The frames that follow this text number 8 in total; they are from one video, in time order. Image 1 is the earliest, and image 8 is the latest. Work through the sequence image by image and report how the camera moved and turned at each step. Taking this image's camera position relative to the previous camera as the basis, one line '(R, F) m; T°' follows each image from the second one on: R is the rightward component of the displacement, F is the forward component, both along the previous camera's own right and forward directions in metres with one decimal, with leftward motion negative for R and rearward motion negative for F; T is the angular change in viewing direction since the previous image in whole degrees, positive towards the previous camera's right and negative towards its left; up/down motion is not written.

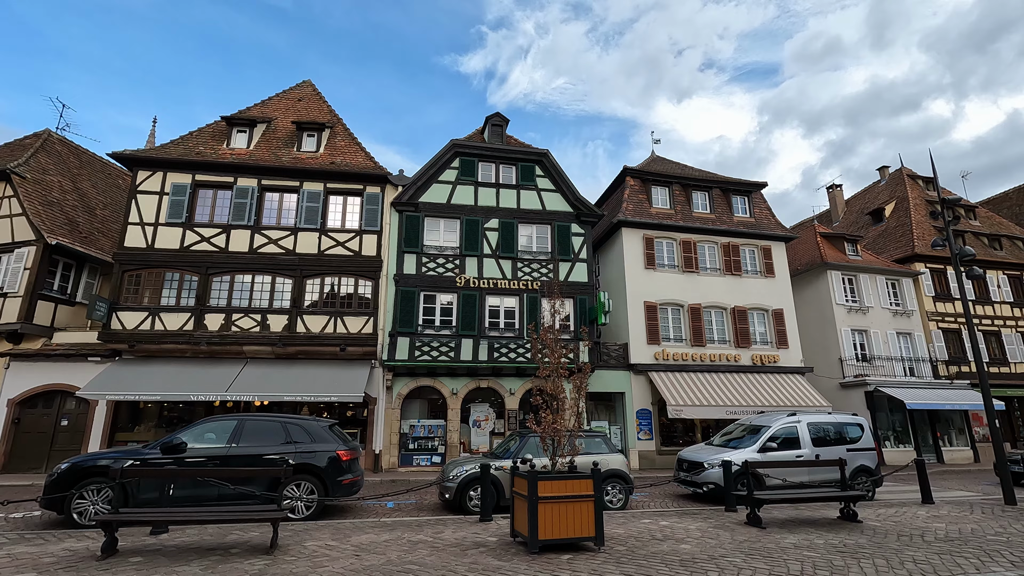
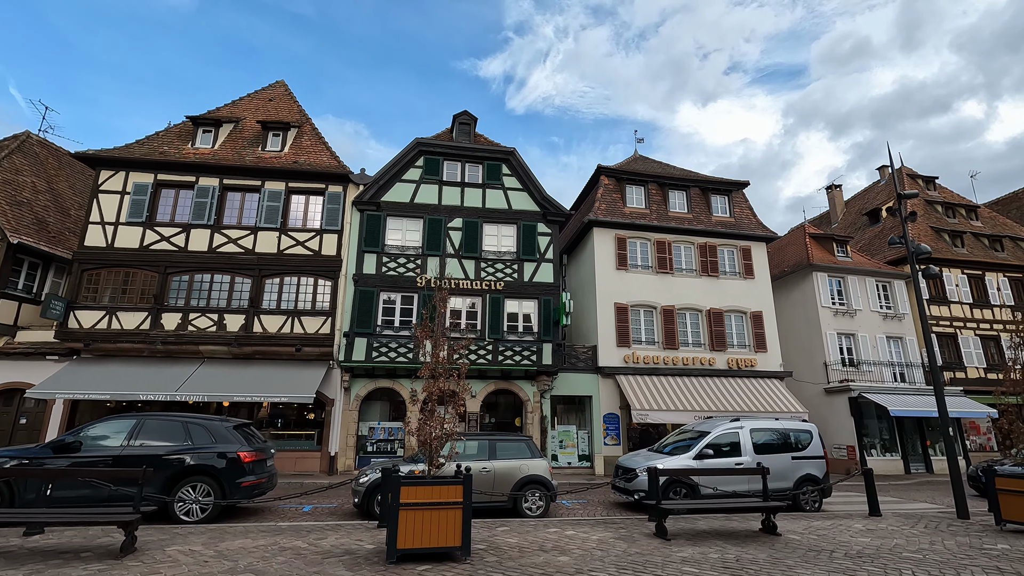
(+1.8, +0.4) m; -2°
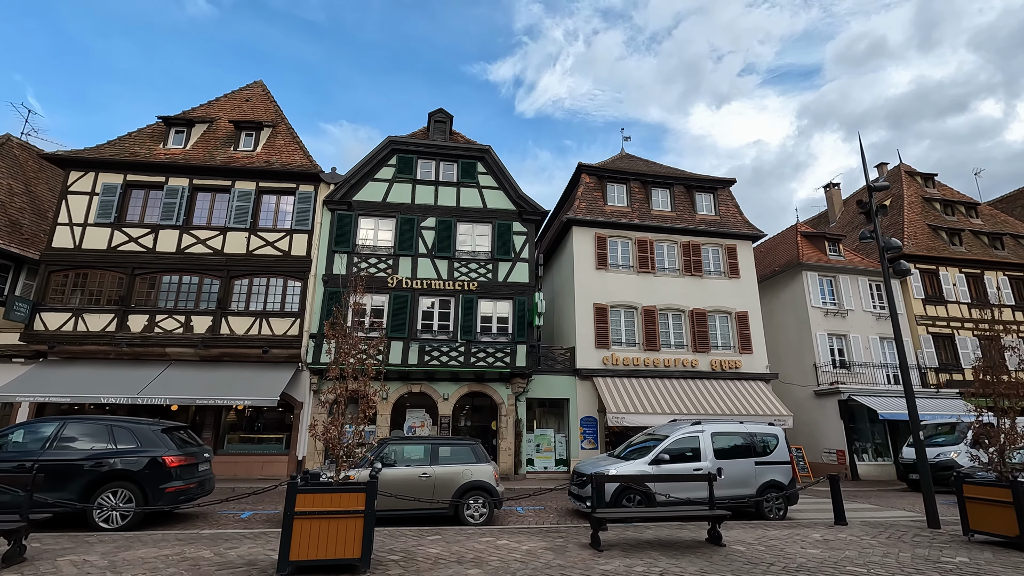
(+1.2, +0.4) m; -1°
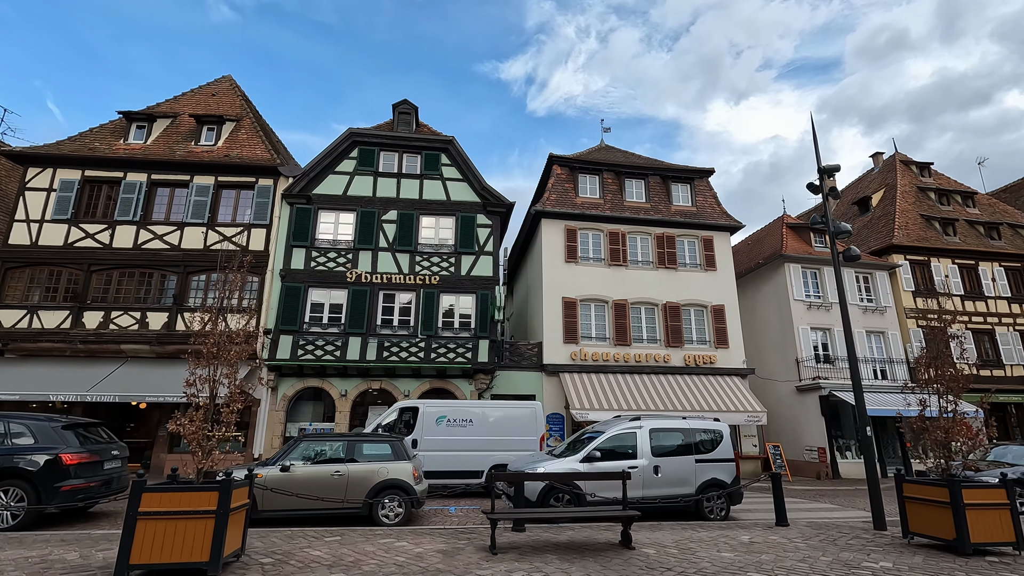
(+1.6, +0.5) m; -1°
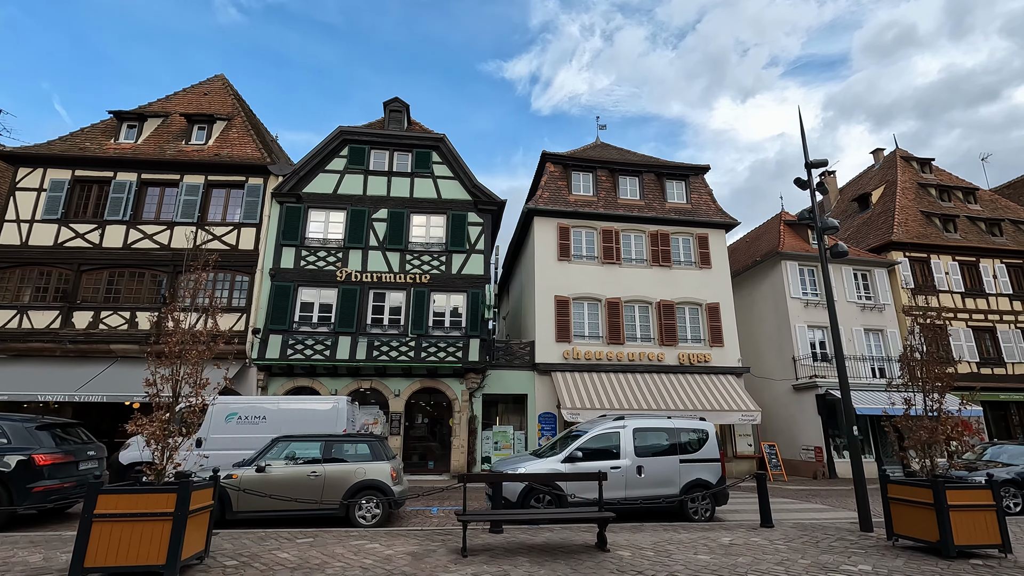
(+0.4, +0.1) m; 0°
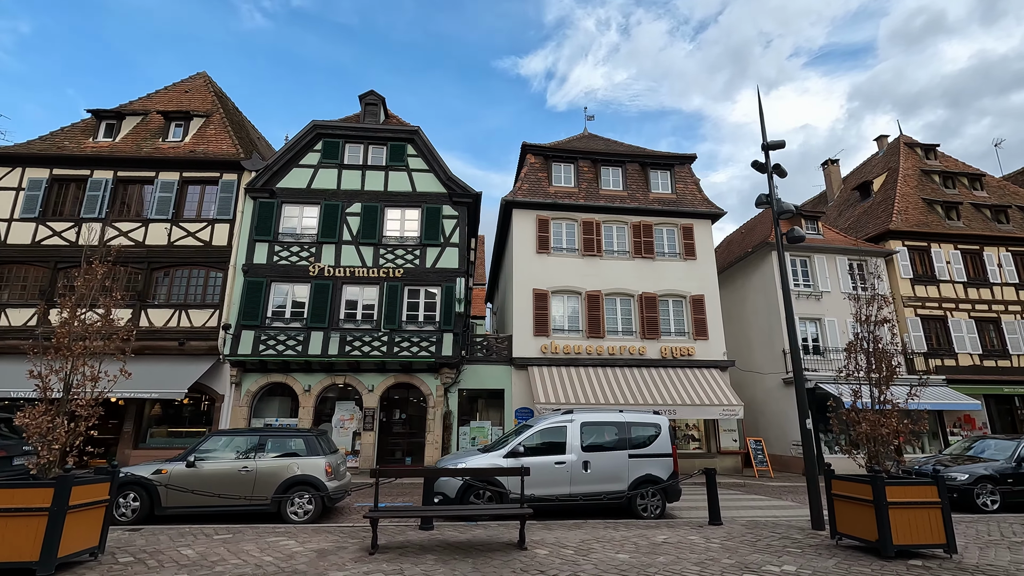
(+1.3, +0.3) m; -2°
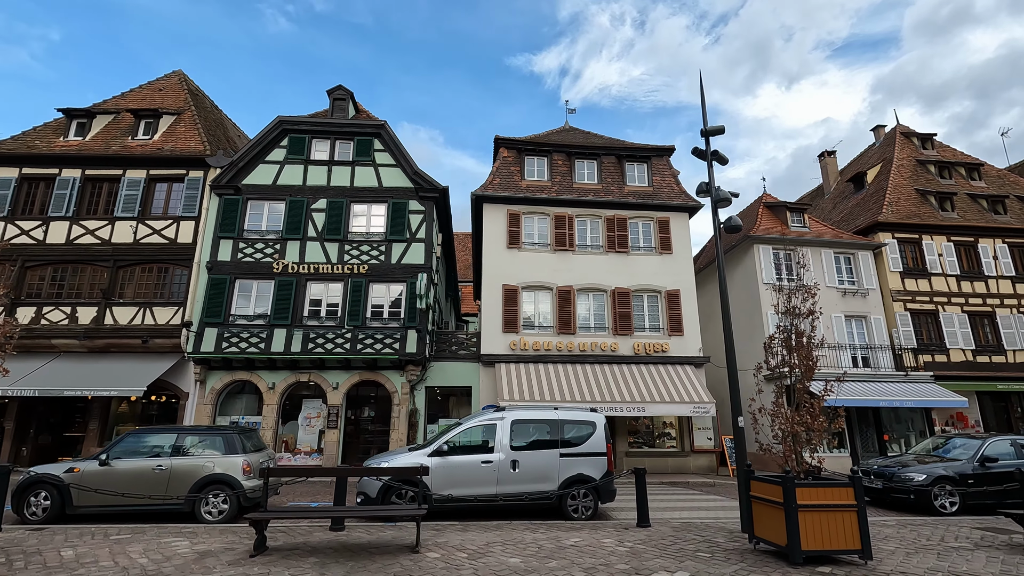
(+1.5, +0.3) m; -1°
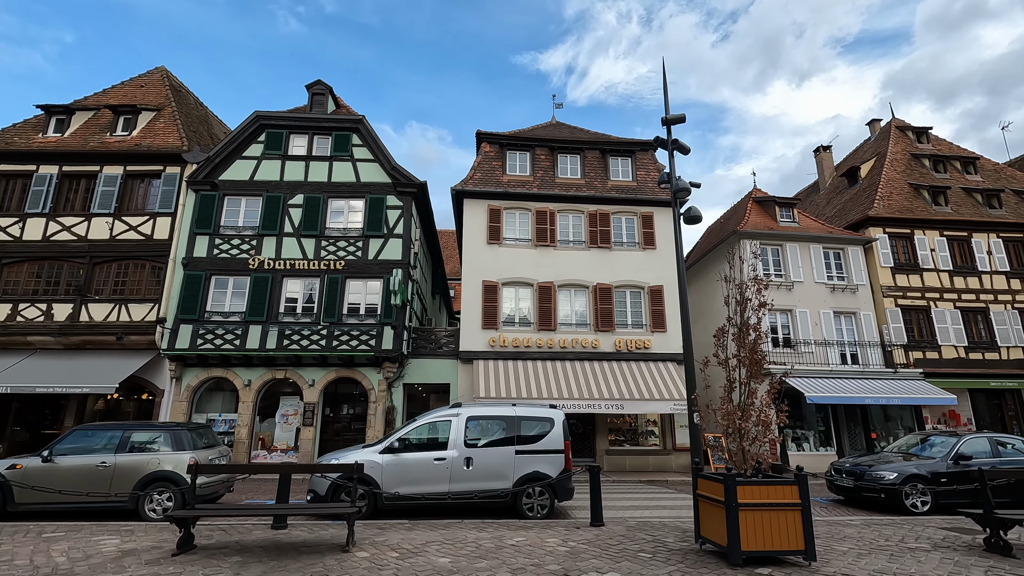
(+0.9, +0.2) m; -1°
